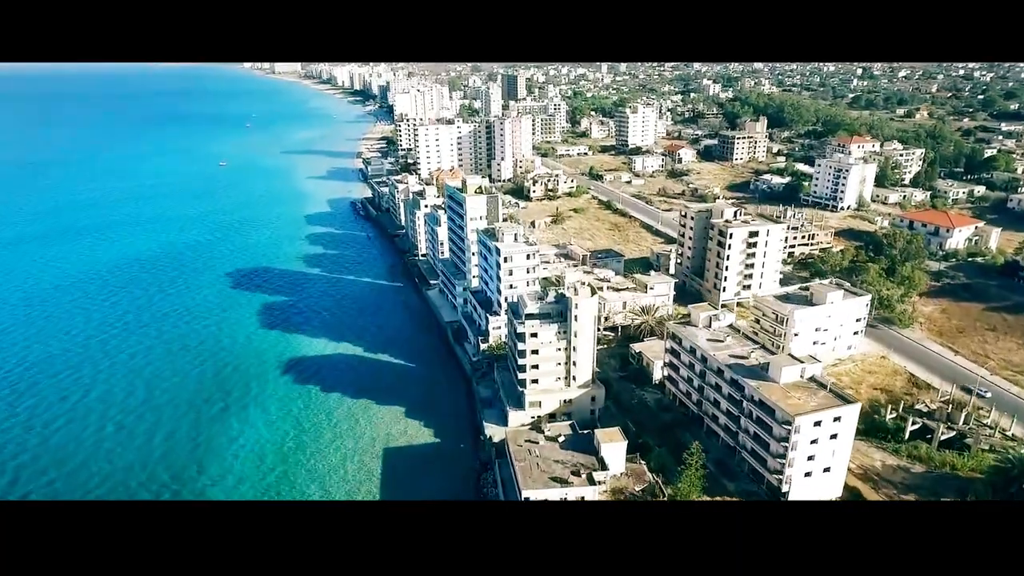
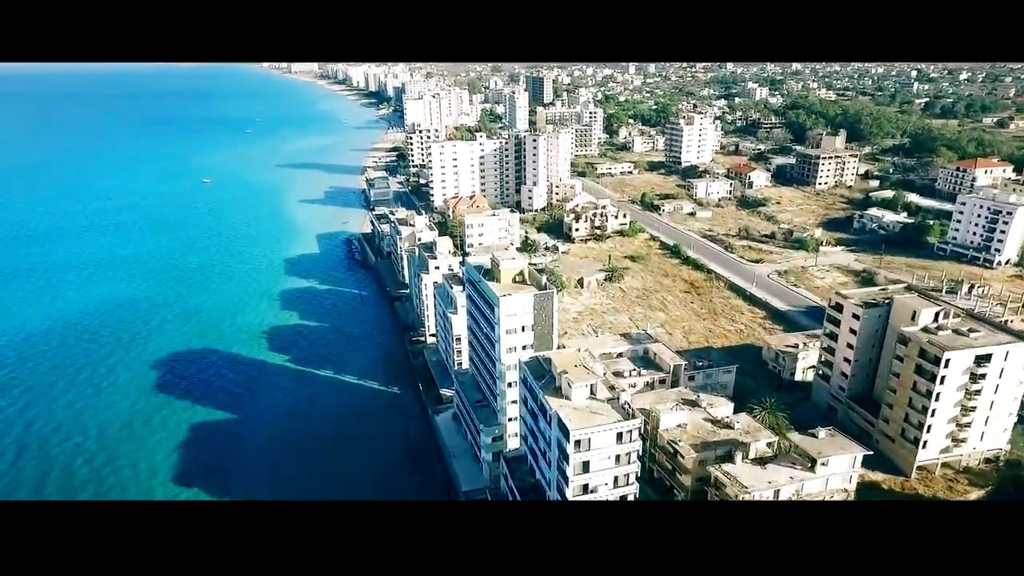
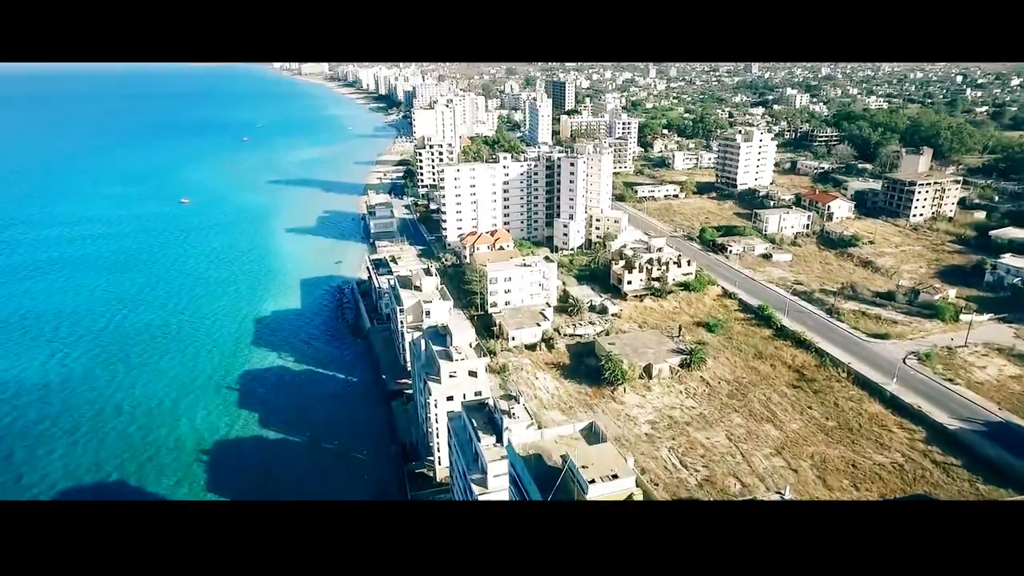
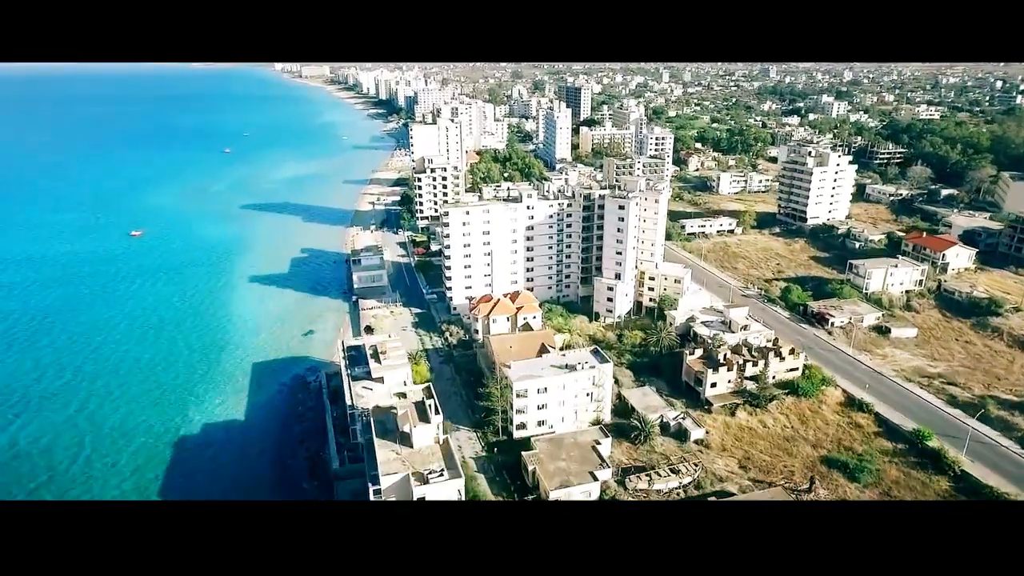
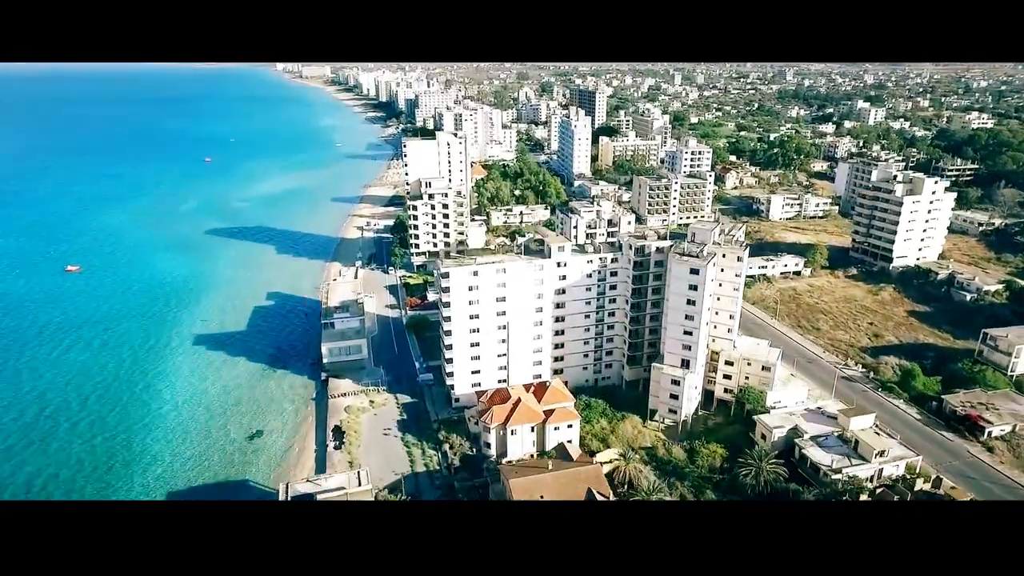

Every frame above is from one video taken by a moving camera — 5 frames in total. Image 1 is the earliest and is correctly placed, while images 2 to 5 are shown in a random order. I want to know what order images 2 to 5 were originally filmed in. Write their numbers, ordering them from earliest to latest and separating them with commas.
2, 3, 4, 5
